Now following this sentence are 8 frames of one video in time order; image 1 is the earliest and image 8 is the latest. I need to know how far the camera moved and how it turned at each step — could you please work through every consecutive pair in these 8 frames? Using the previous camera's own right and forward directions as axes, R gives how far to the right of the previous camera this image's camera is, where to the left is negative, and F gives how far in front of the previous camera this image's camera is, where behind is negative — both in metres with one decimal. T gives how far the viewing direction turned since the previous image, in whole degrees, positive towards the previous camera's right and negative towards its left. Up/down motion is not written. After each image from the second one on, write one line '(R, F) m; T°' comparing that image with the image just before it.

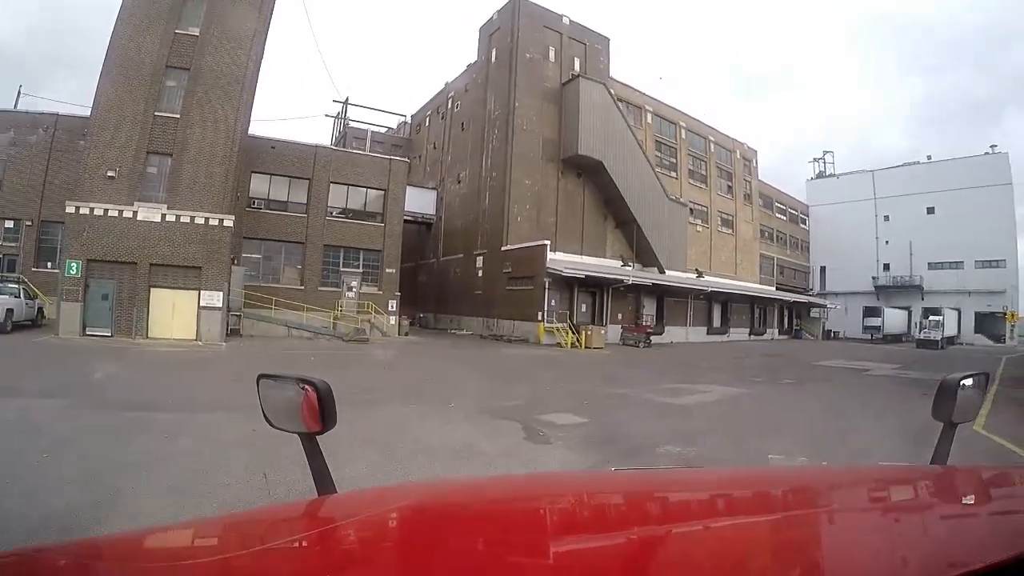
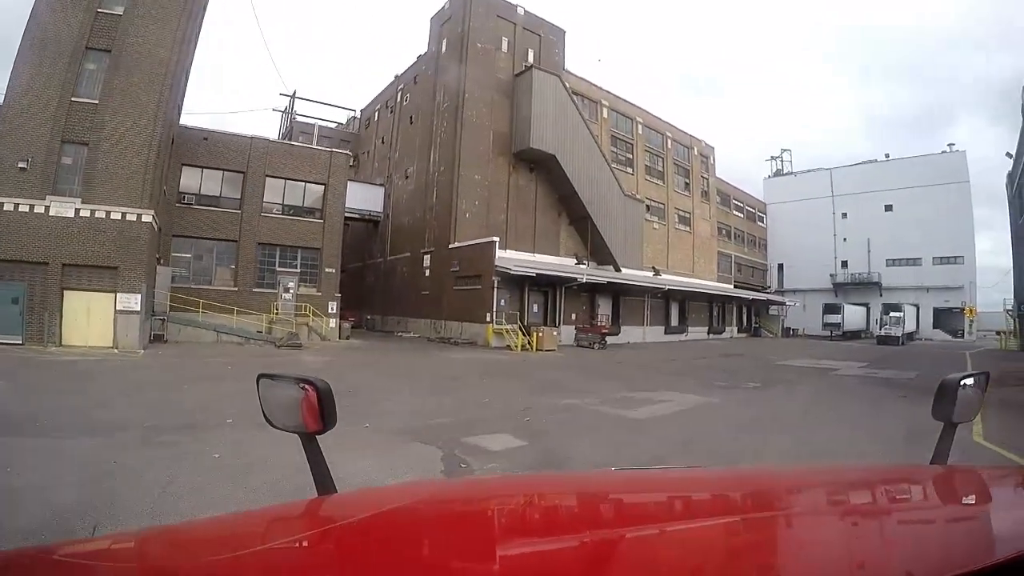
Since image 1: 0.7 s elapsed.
(+0.2, +1.1) m; +5°
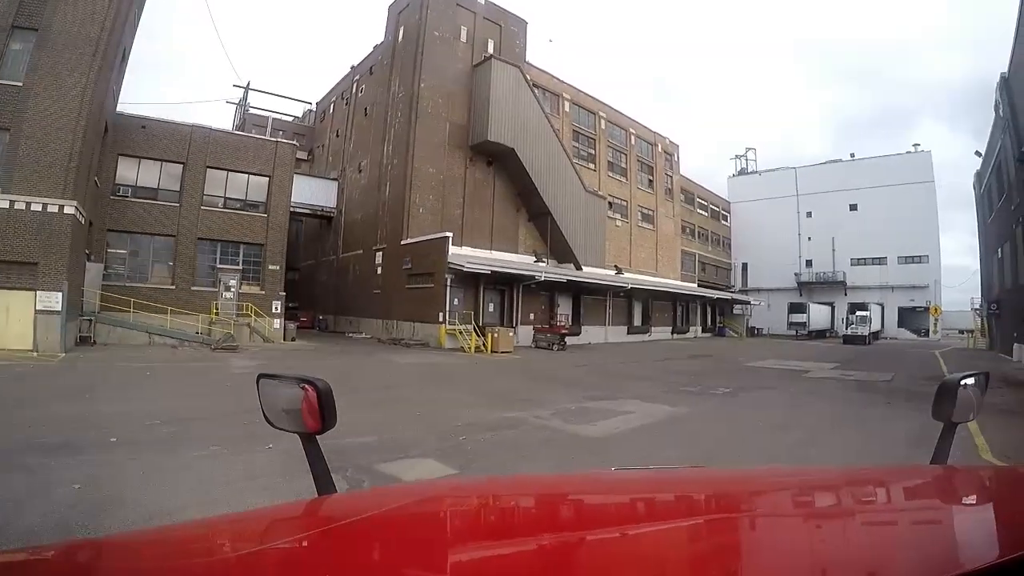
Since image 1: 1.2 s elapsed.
(+0.2, +0.9) m; +4°
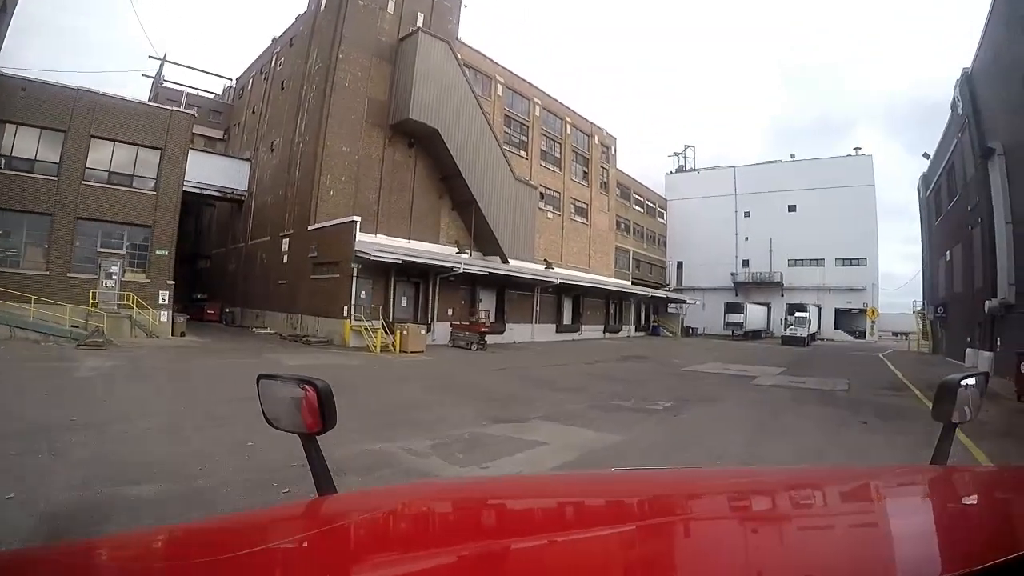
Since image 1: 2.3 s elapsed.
(+0.4, +1.4) m; +7°
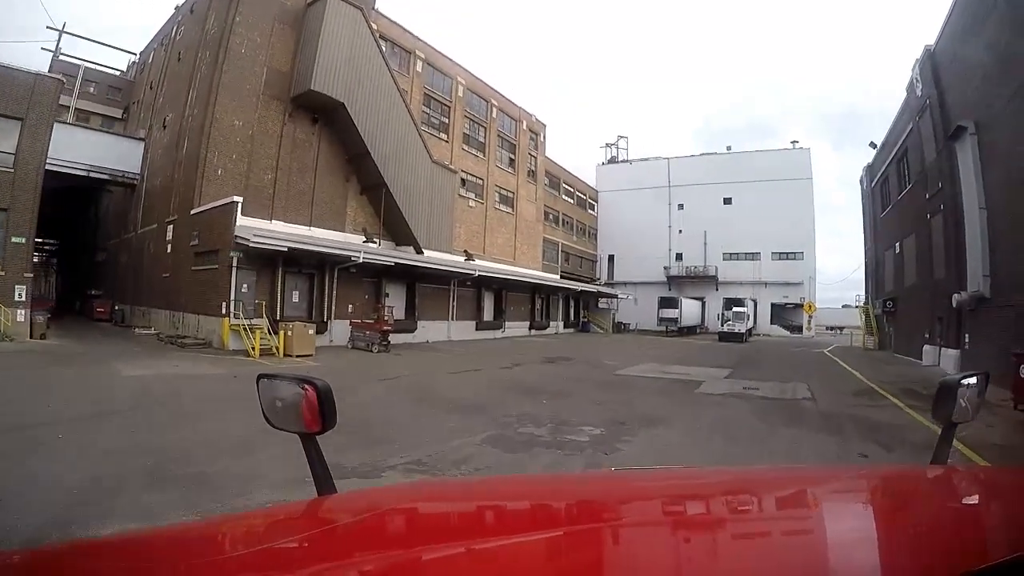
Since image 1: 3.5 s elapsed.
(+0.5, +1.3) m; +7°
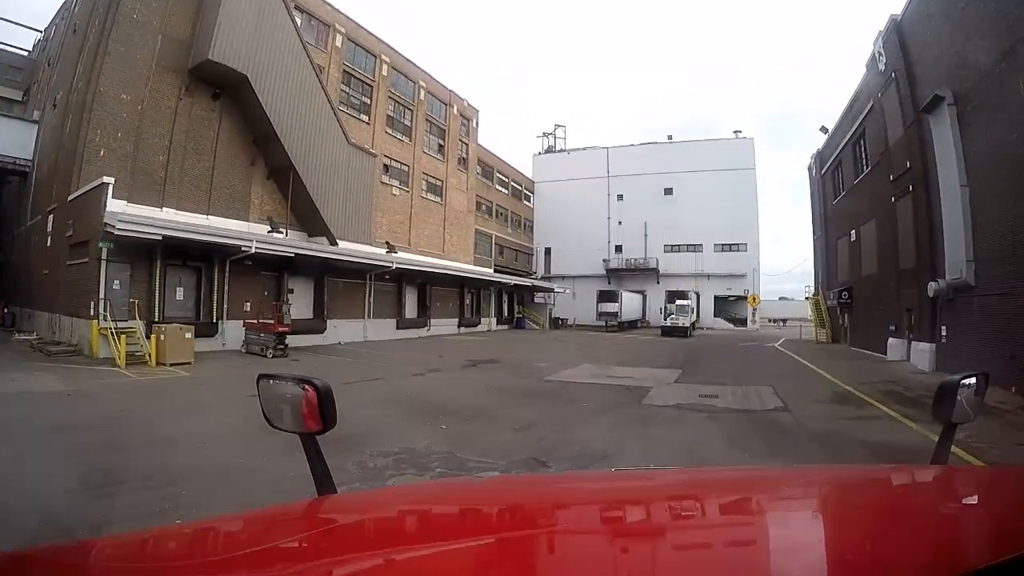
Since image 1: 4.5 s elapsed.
(+0.3, +1.0) m; +6°
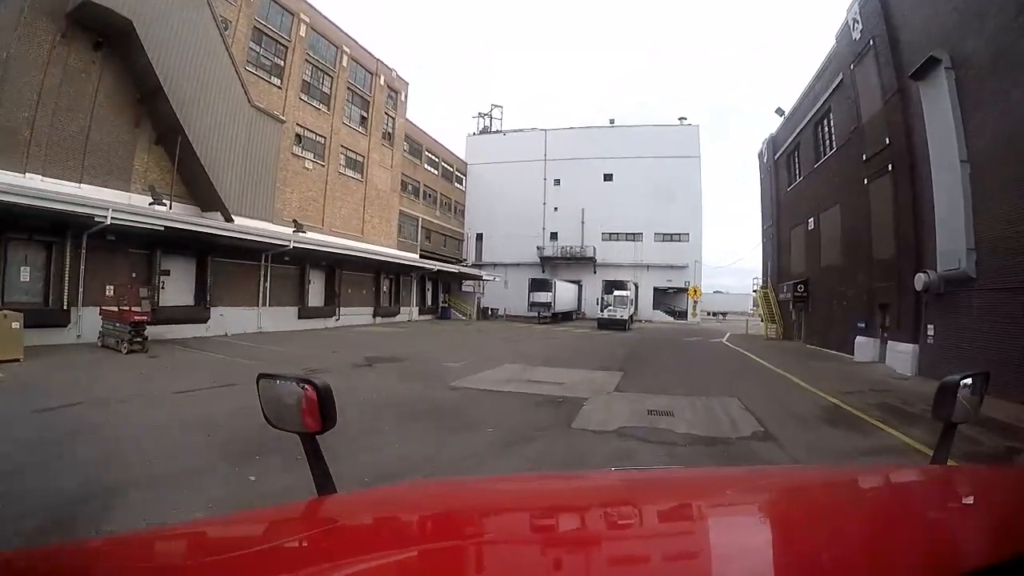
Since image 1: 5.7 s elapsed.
(+0.2, +0.9) m; +7°
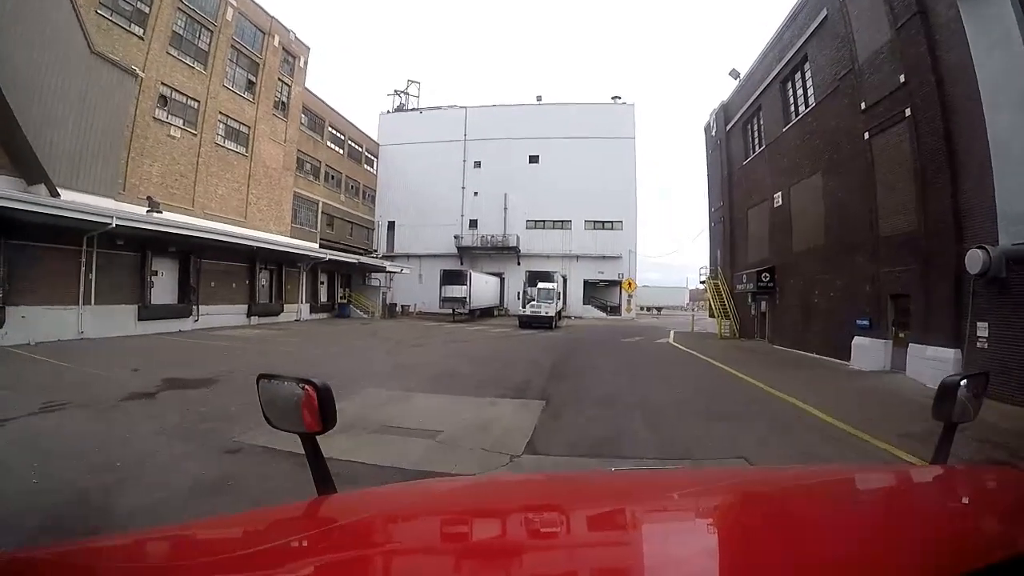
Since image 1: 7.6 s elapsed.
(+0.3, +1.2) m; +8°
